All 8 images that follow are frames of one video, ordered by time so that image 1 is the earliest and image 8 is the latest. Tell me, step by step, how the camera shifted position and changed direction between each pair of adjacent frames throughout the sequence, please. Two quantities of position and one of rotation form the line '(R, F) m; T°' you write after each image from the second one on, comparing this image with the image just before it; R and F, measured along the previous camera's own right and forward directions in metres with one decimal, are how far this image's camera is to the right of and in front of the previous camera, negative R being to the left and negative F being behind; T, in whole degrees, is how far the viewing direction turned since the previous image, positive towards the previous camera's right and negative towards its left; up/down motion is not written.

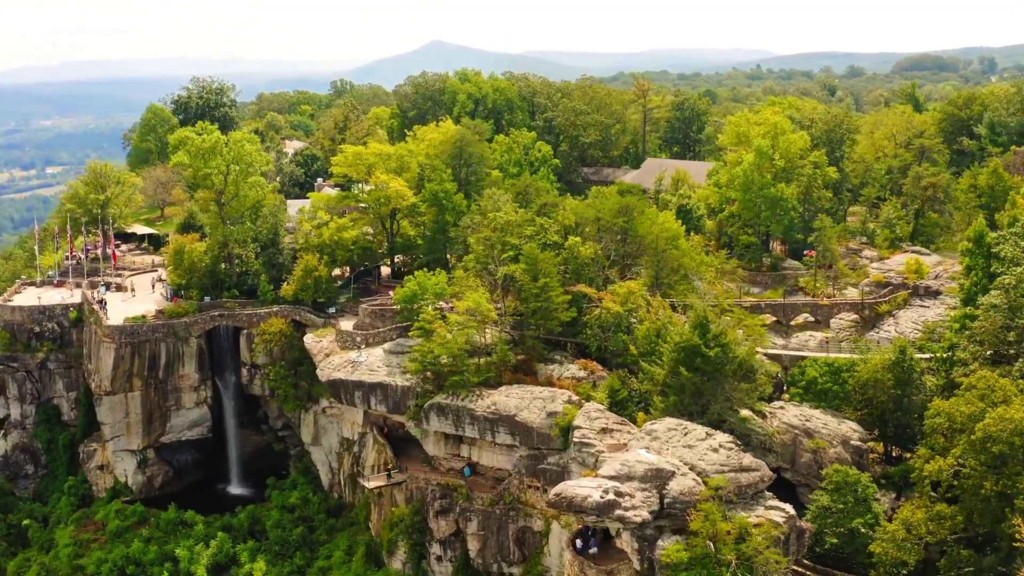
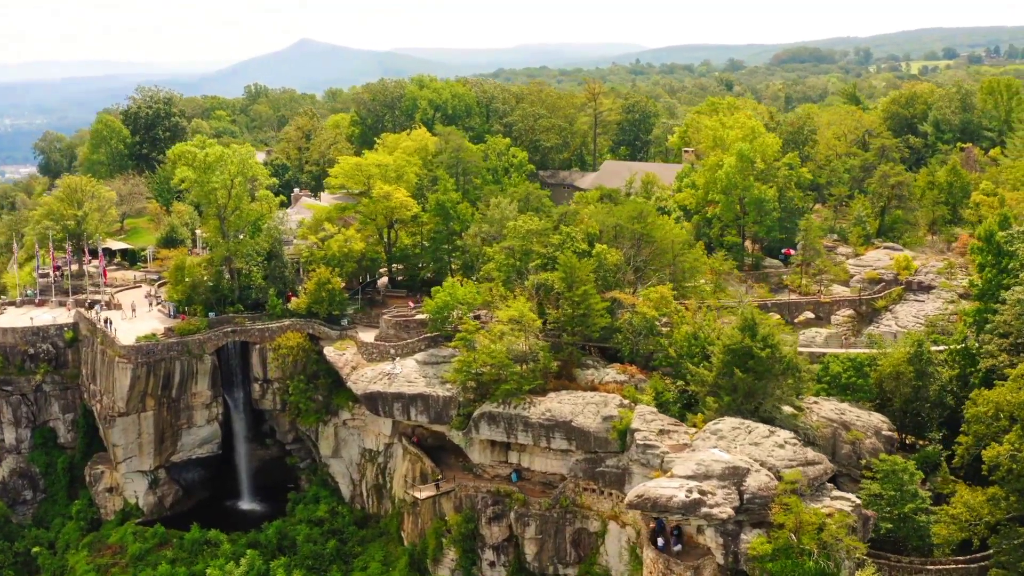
(-5.9, -0.6) m; +7°
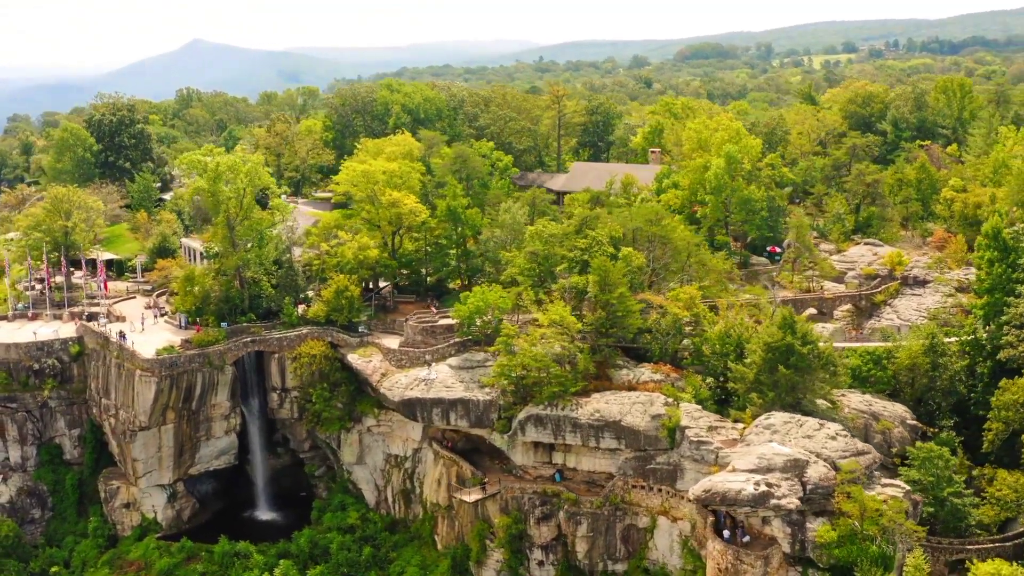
(-5.2, -0.6) m; +5°
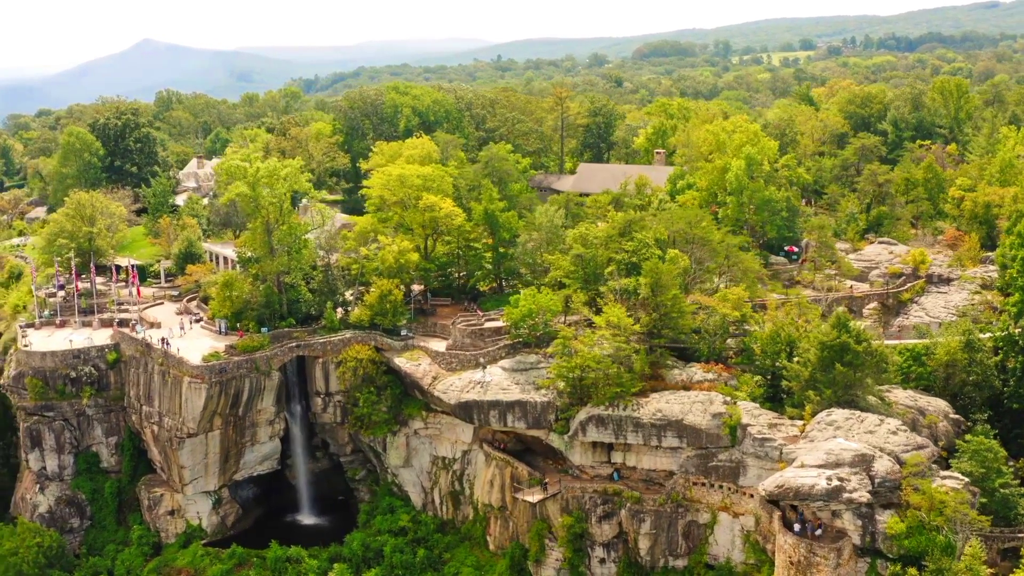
(-3.9, -0.5) m; +3°
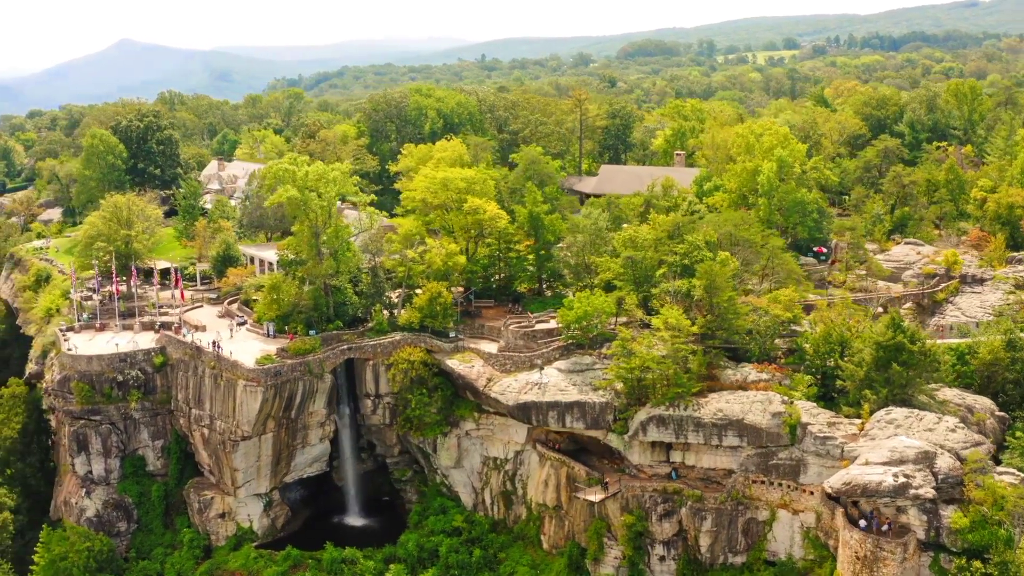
(-3.1, -0.5) m; +1°
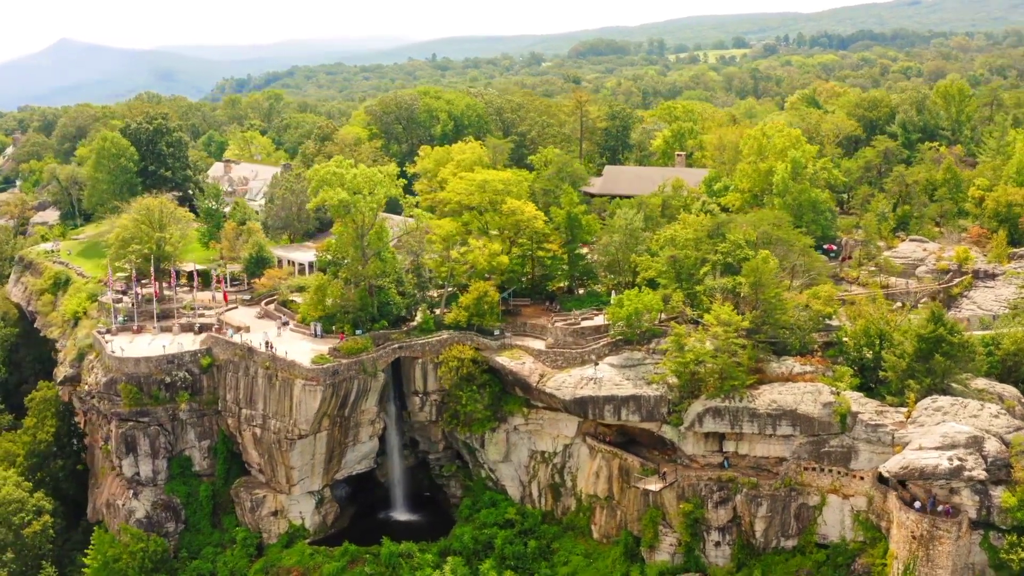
(-4.6, -1.4) m; +3°
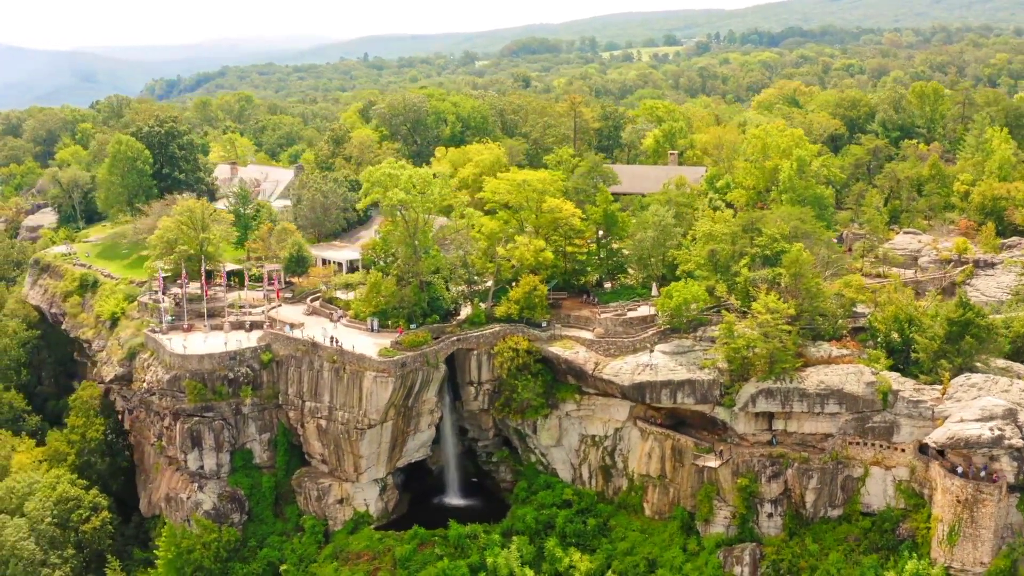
(-6.1, -2.7) m; +4°
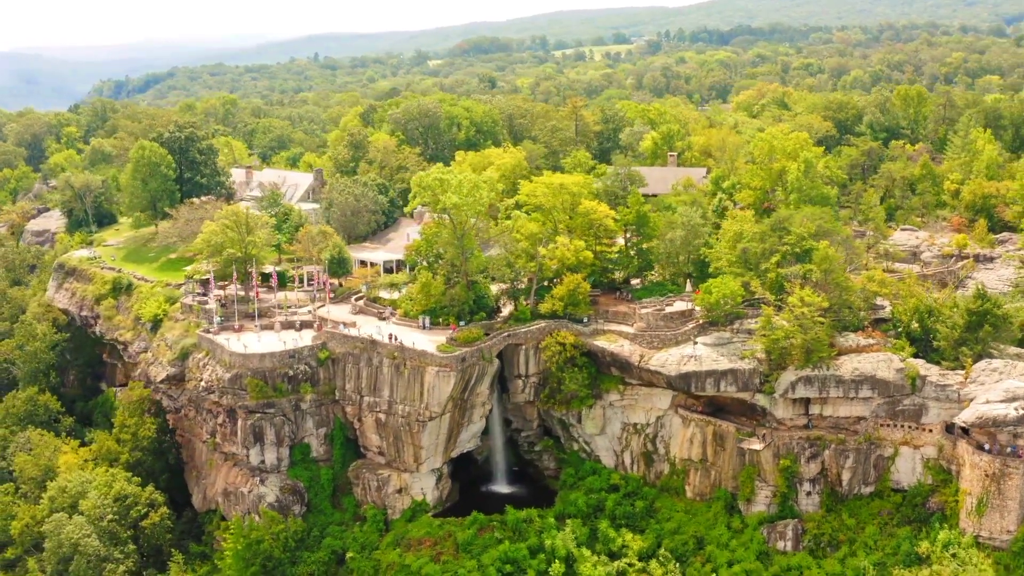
(-5.3, -2.9) m; +3°
